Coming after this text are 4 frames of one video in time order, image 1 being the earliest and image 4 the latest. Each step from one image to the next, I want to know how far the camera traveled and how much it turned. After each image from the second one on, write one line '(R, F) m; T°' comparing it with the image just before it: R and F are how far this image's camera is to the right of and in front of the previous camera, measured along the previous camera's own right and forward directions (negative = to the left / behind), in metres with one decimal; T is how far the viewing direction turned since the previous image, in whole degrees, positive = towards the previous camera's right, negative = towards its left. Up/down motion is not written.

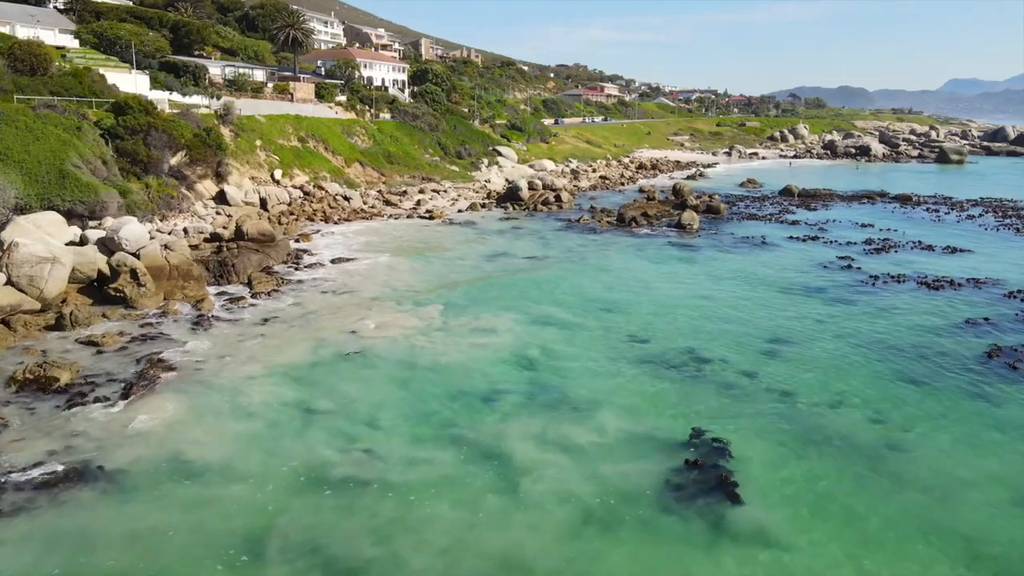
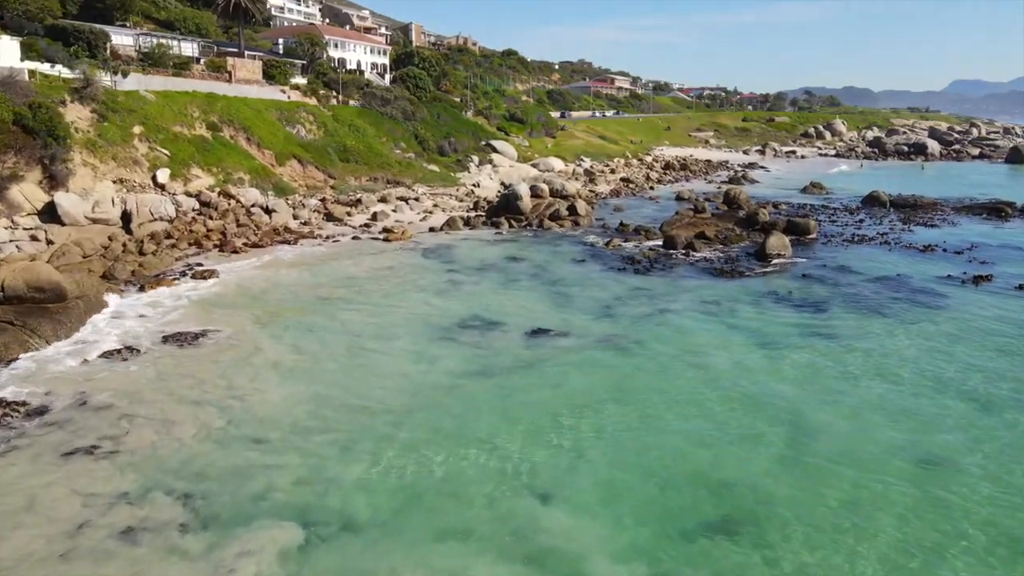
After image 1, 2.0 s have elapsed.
(+0.2, +14.8) m; 0°
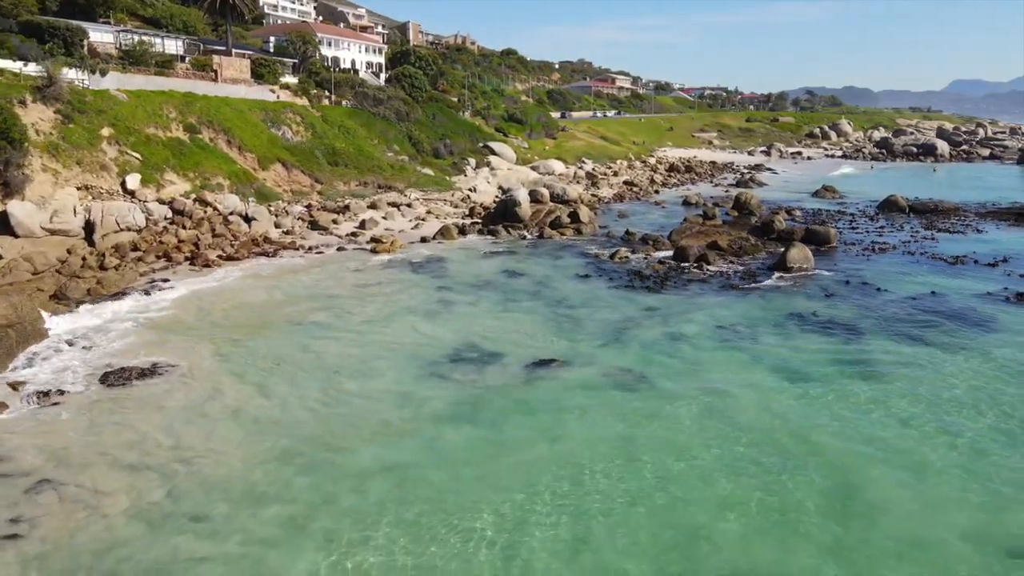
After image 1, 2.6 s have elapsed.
(+0.1, +2.3) m; 0°
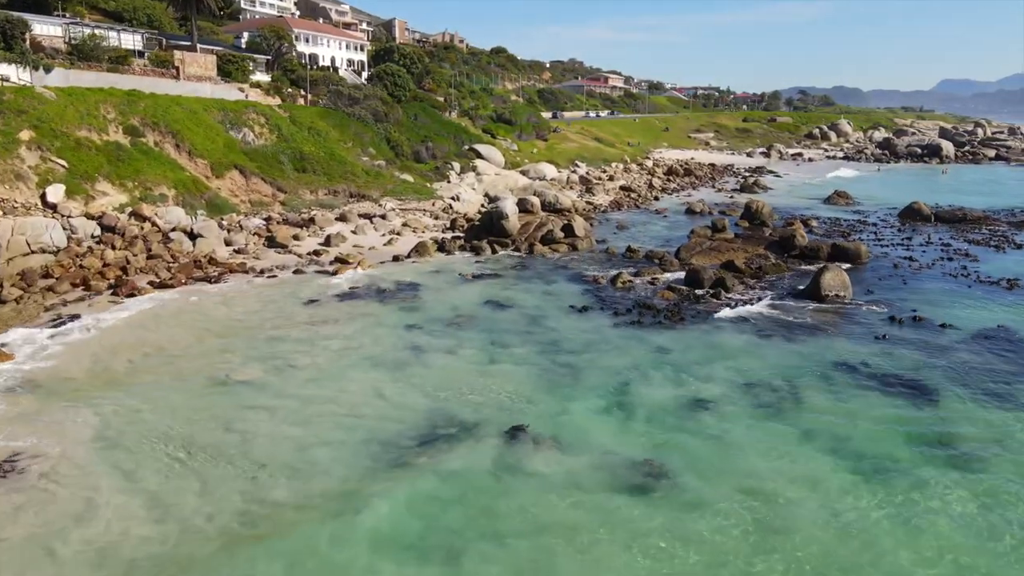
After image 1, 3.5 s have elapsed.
(+0.2, +3.9) m; +1°
